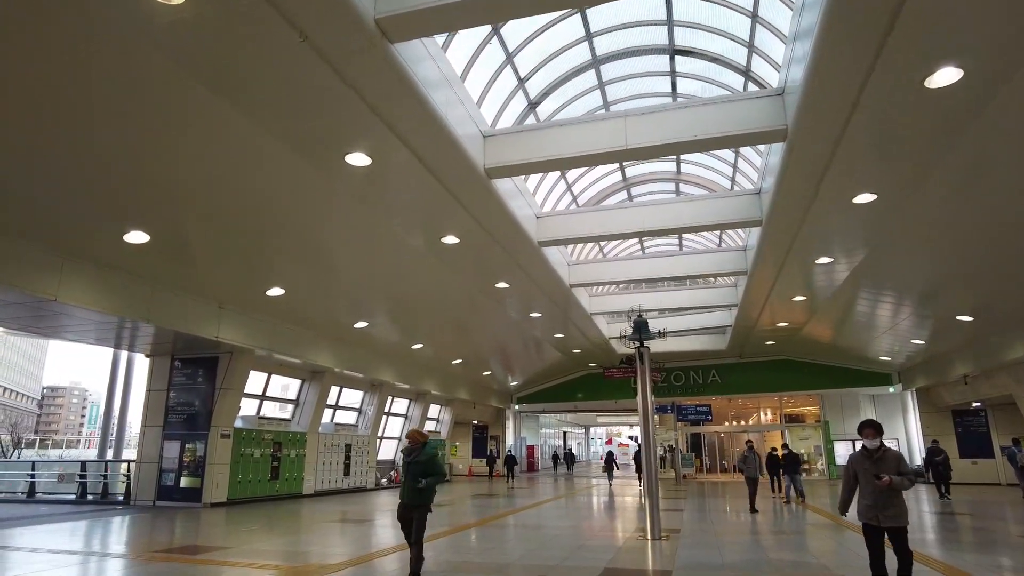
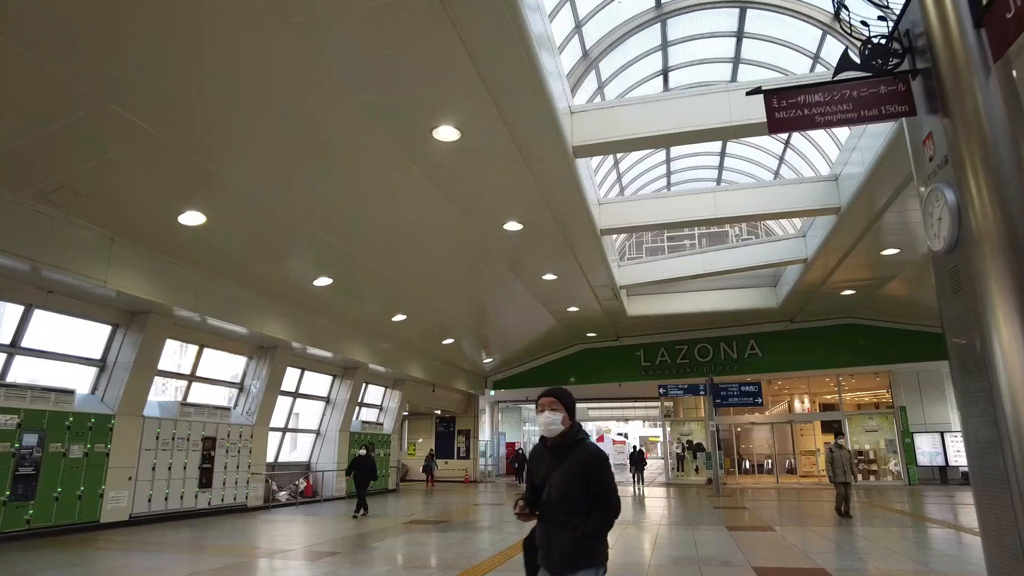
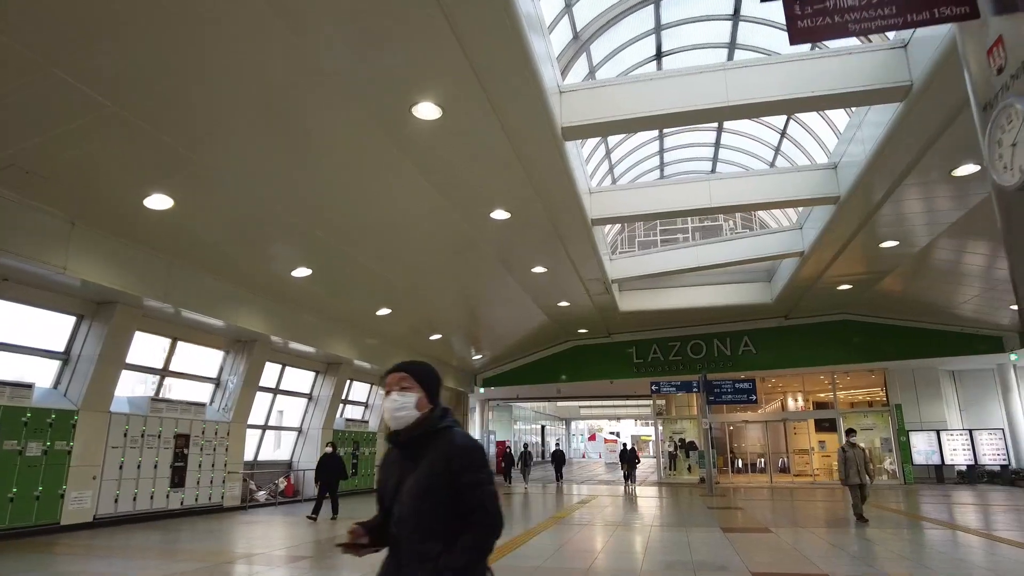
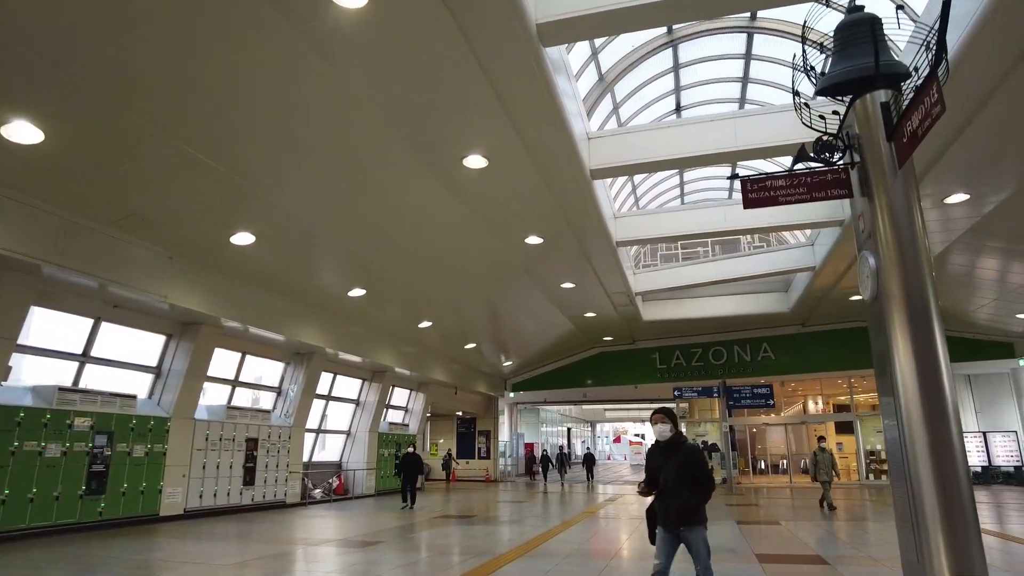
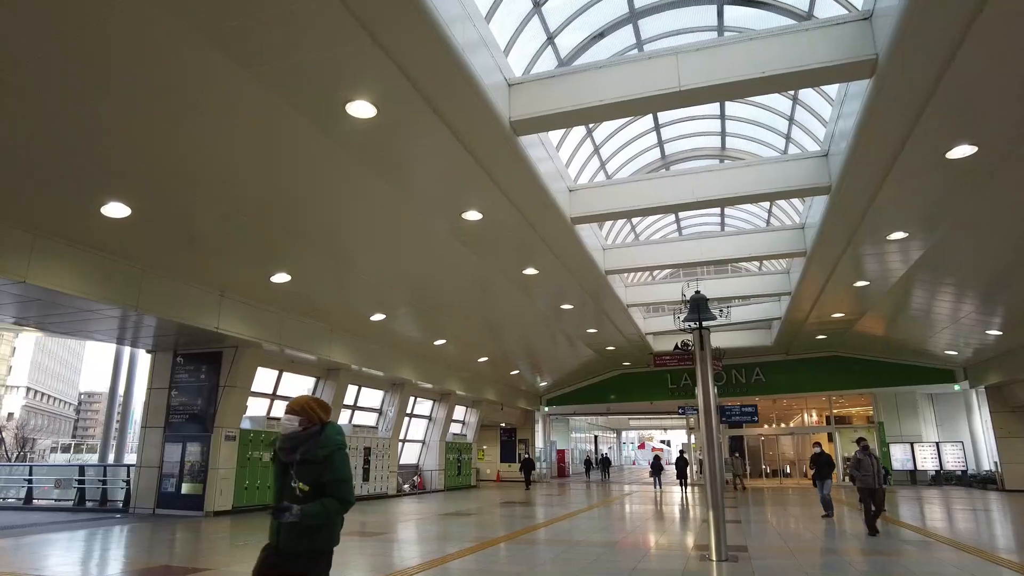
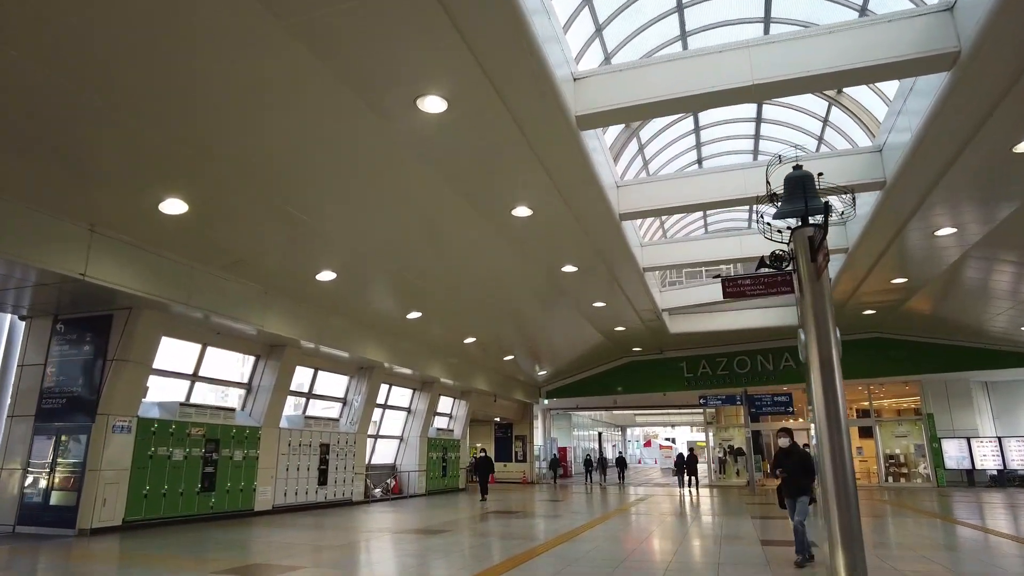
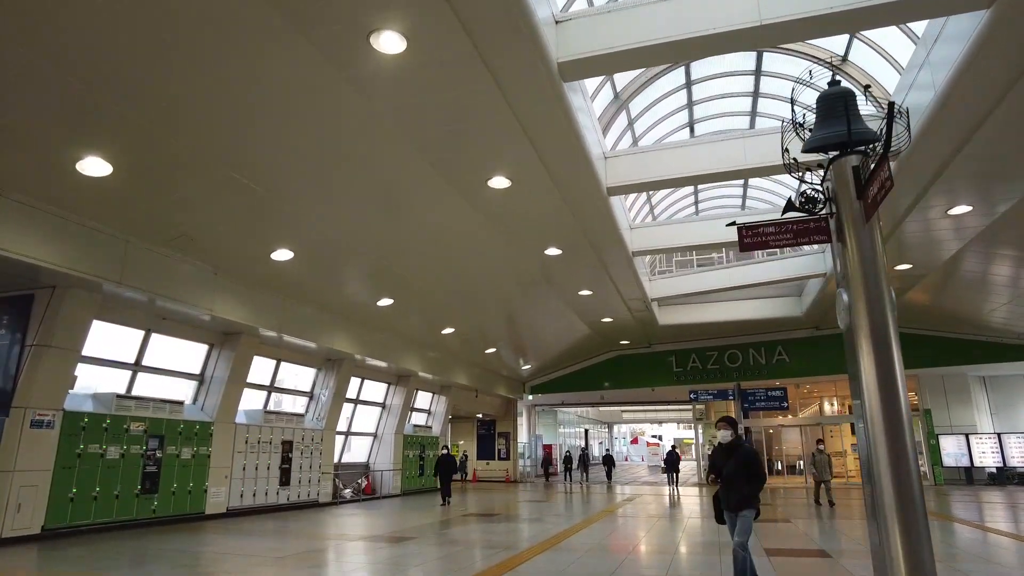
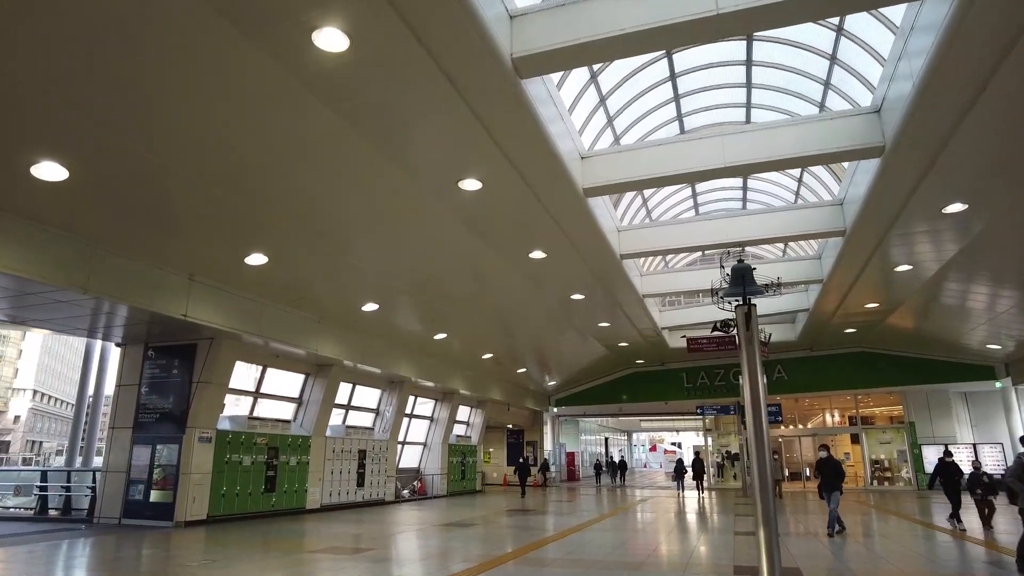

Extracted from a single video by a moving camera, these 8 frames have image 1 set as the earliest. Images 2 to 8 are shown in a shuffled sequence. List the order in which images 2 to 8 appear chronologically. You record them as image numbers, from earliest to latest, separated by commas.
5, 8, 6, 7, 4, 2, 3
